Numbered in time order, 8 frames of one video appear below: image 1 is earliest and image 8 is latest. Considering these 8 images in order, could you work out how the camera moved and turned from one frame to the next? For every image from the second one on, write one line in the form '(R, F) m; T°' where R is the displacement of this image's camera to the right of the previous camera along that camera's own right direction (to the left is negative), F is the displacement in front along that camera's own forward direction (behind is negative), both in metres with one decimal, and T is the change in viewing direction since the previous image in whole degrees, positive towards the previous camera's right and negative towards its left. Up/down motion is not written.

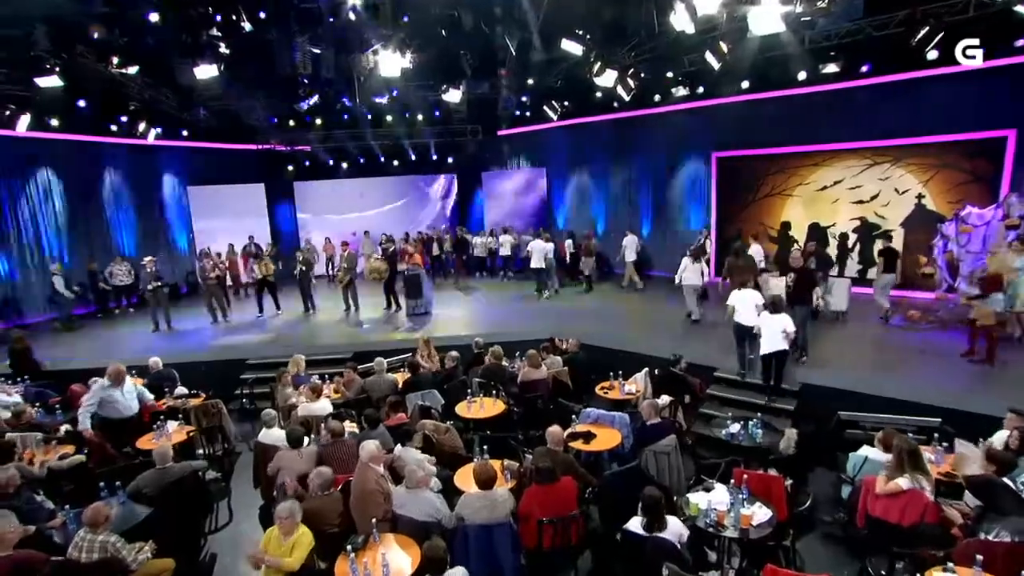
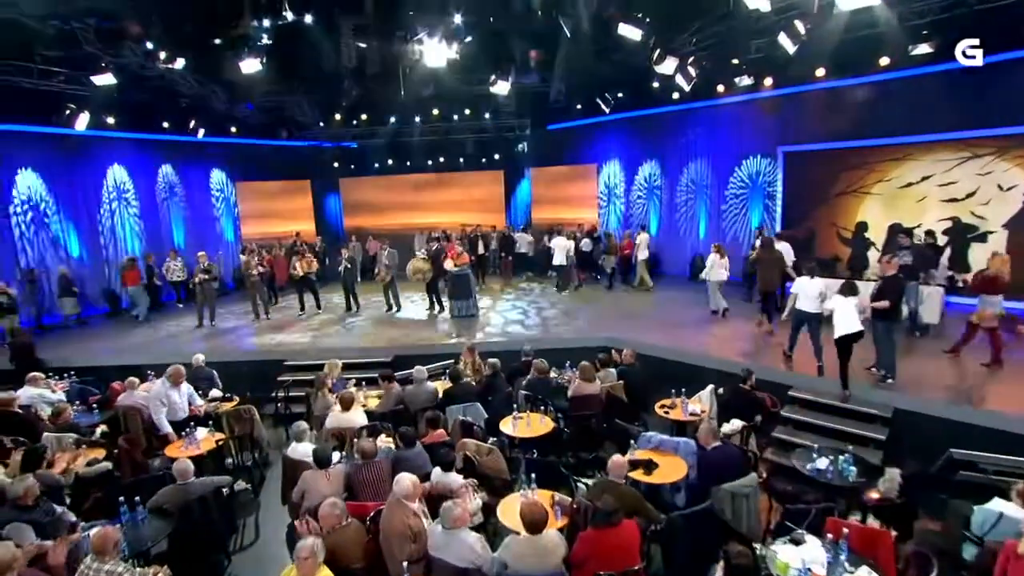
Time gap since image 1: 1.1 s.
(-0.1, +0.6) m; -5°
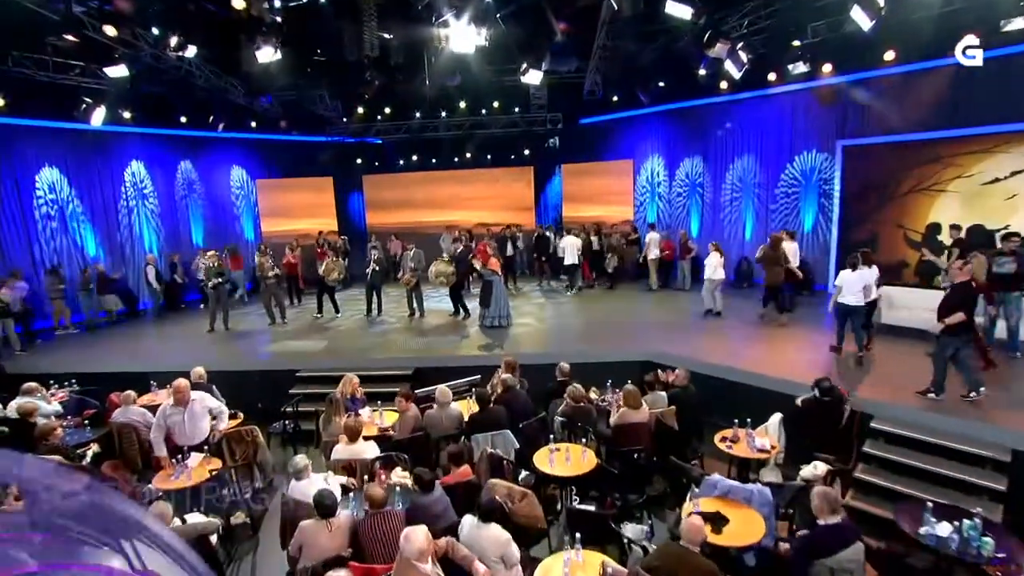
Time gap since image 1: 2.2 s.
(-0.1, +0.8) m; -3°
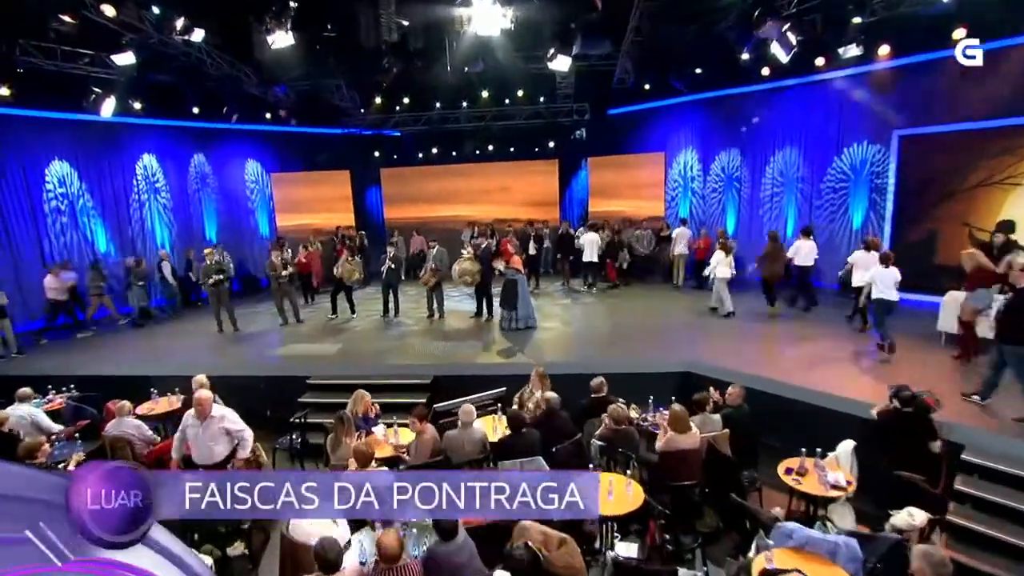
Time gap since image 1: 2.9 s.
(-0.1, +0.7) m; -2°
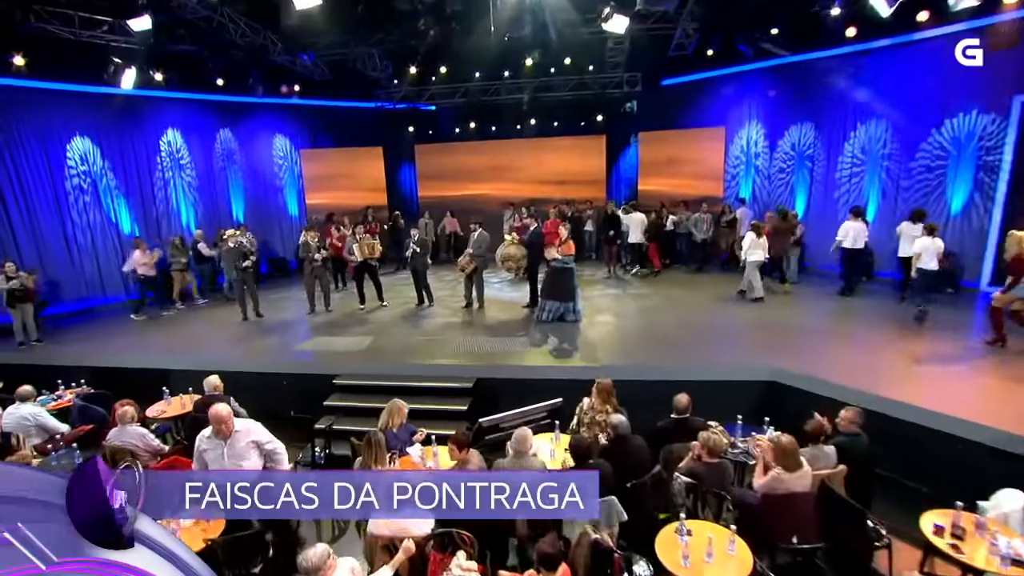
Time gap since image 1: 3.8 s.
(-0.3, +1.0) m; -3°
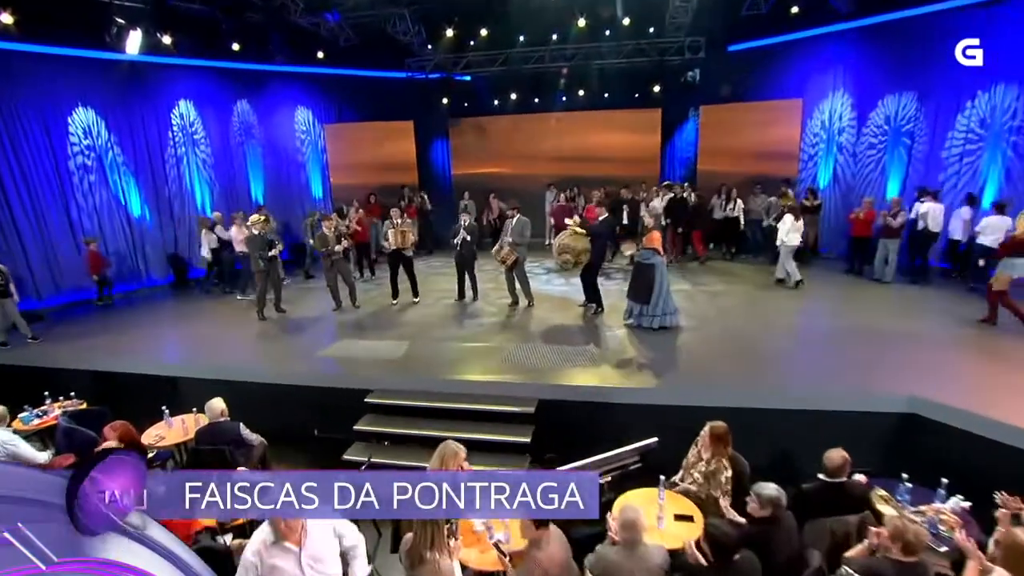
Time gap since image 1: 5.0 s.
(-0.5, +1.2) m; -2°
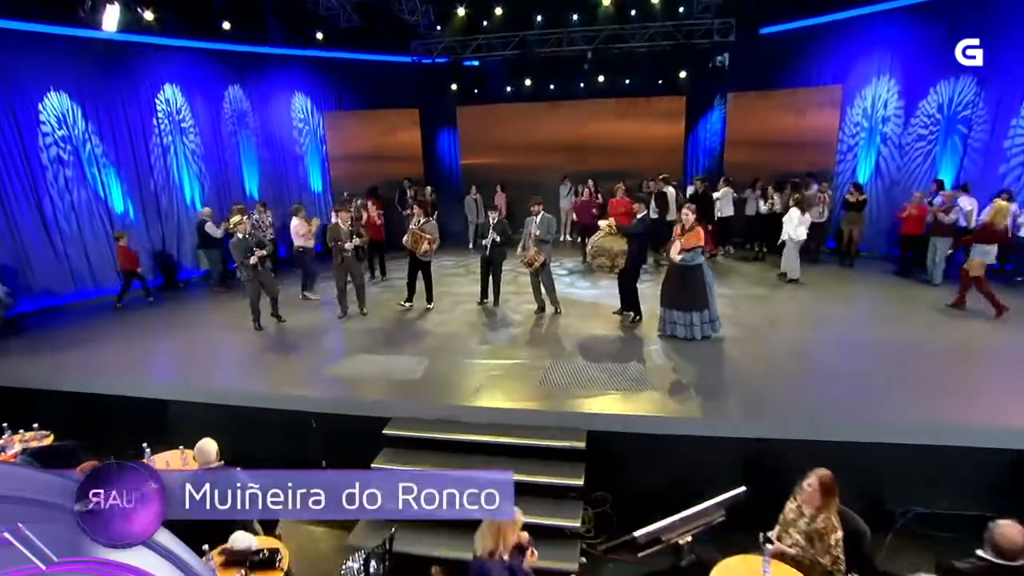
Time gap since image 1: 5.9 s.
(-0.4, +0.8) m; +1°
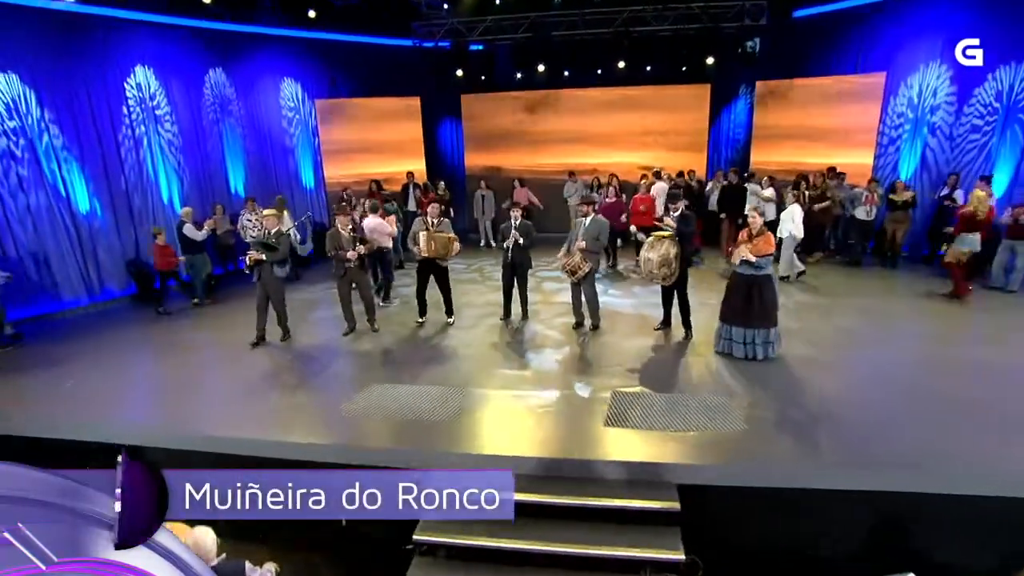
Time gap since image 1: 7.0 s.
(-0.7, +1.0) m; +2°
